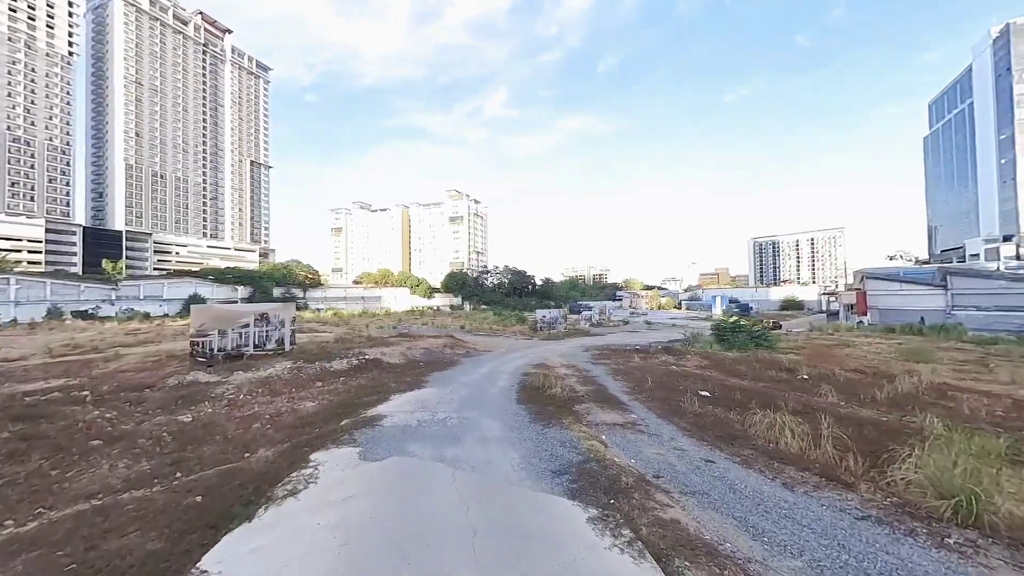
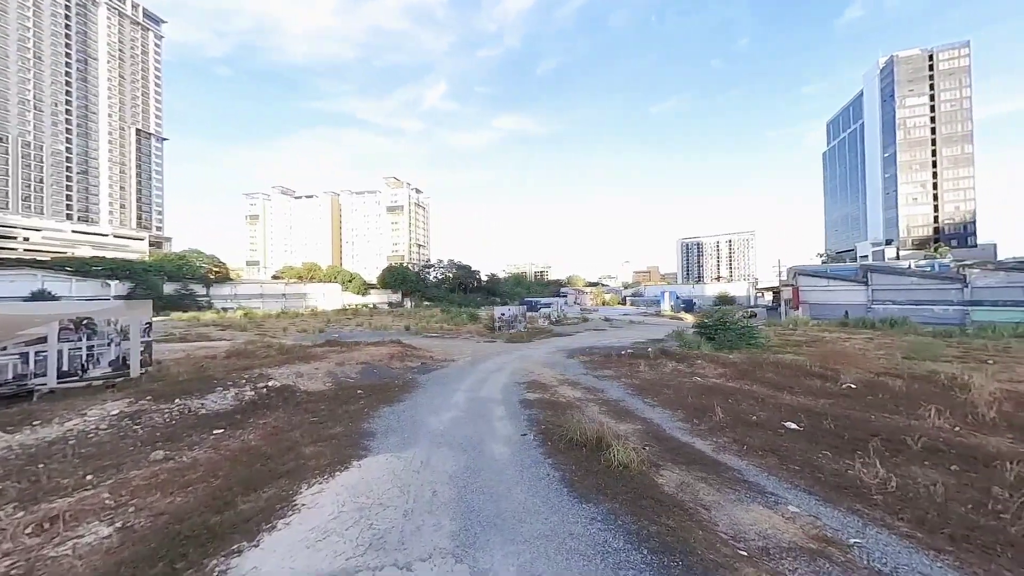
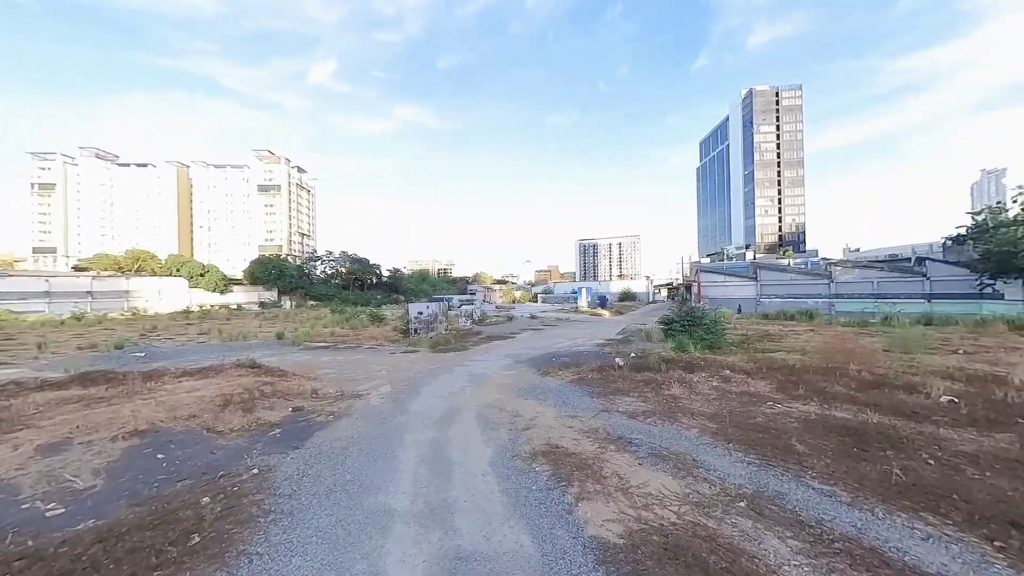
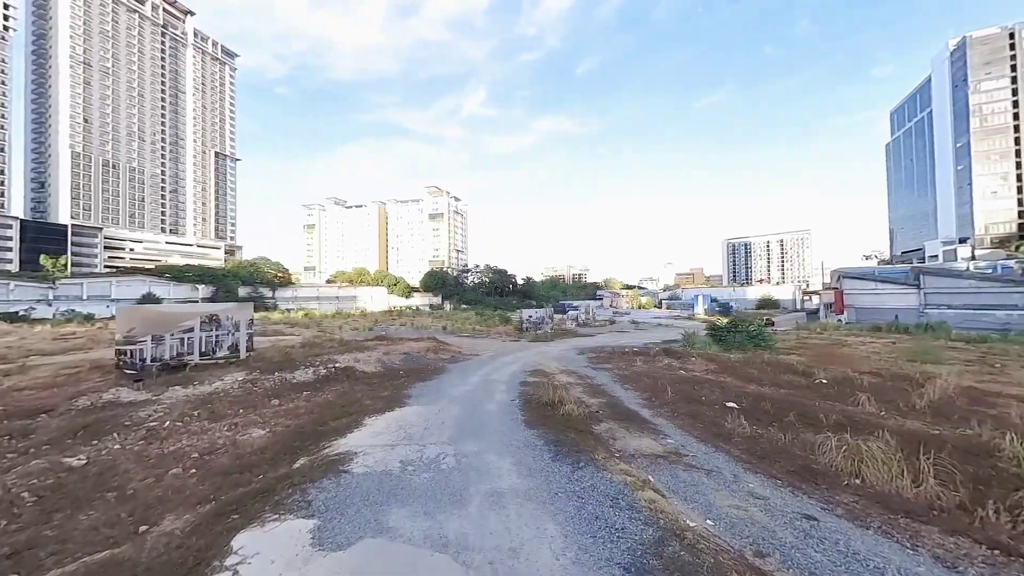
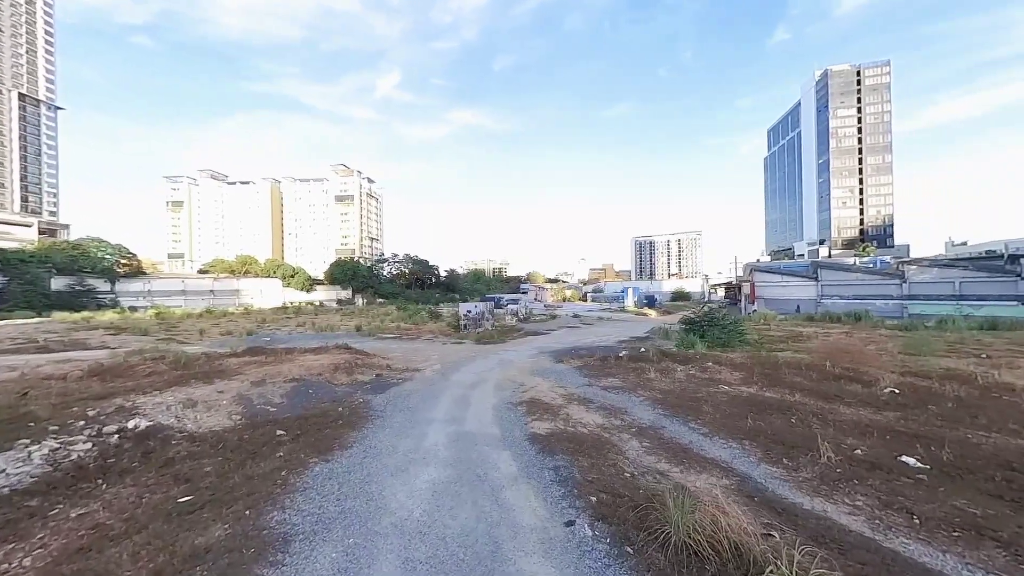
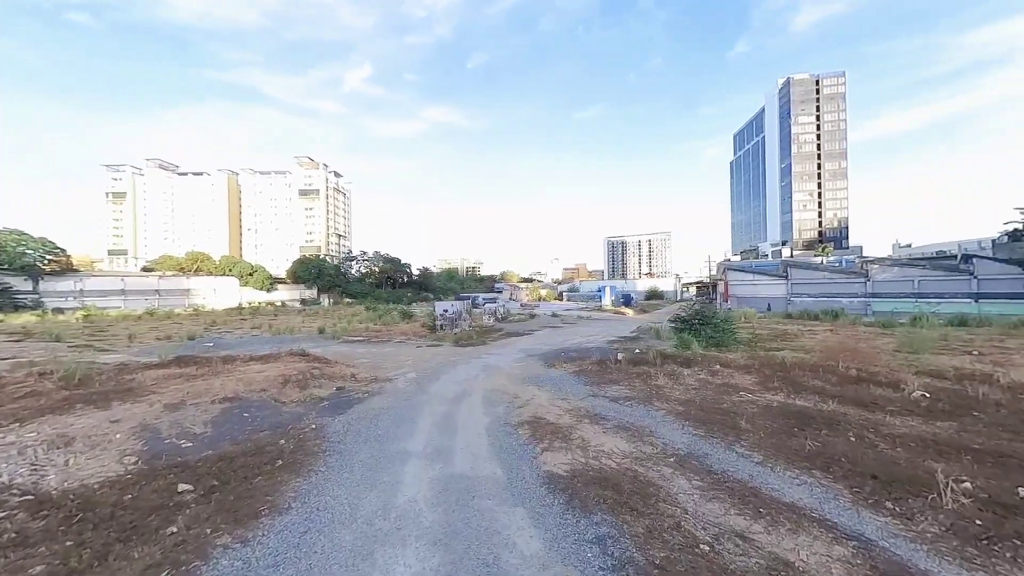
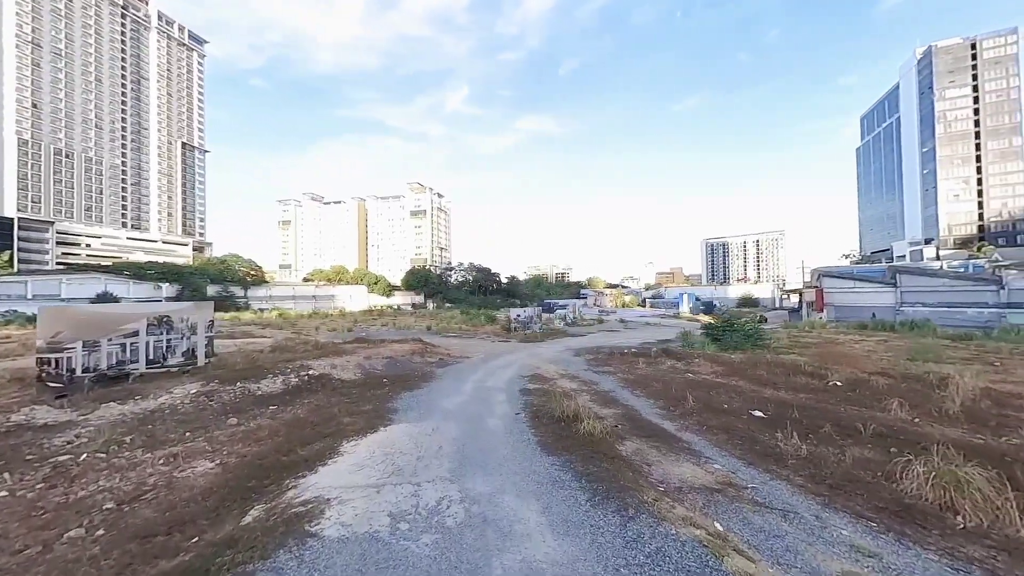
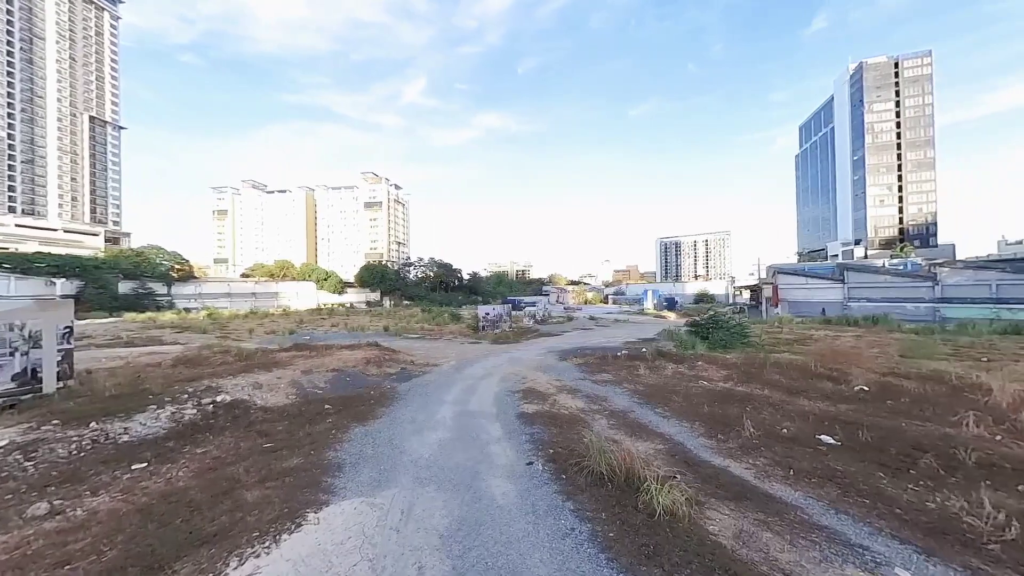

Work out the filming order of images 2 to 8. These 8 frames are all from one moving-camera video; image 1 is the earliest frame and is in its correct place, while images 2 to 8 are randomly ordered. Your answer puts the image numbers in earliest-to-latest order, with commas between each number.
4, 7, 2, 8, 5, 6, 3
